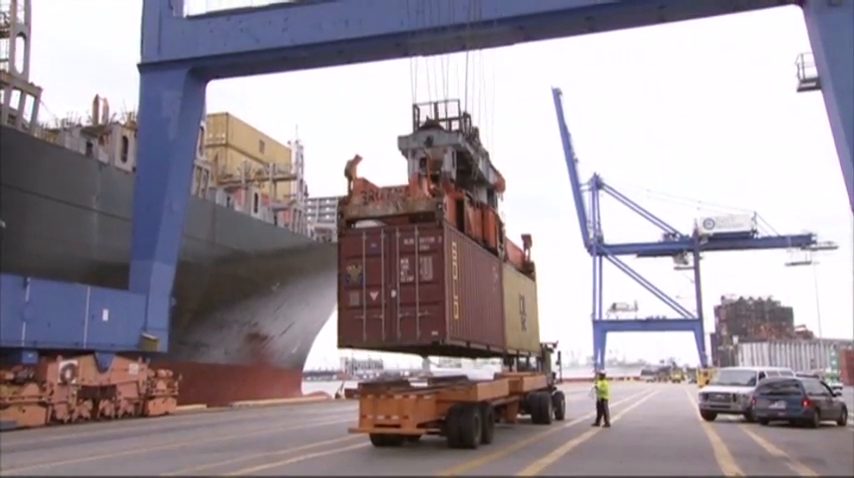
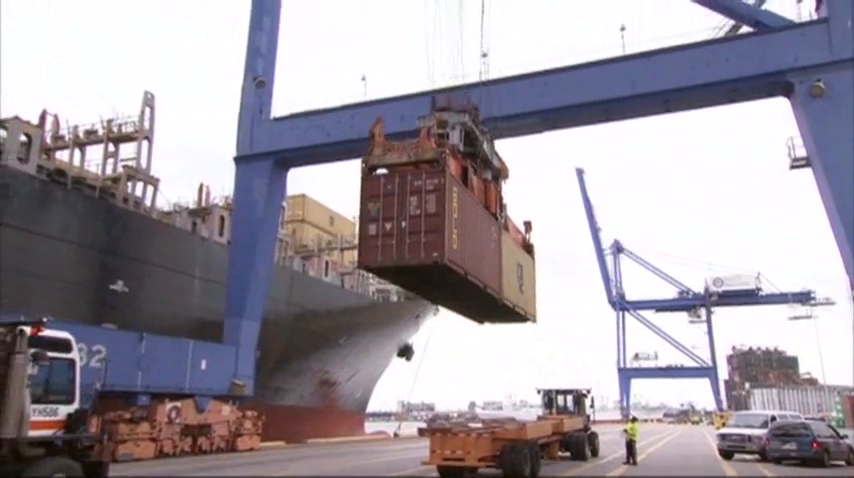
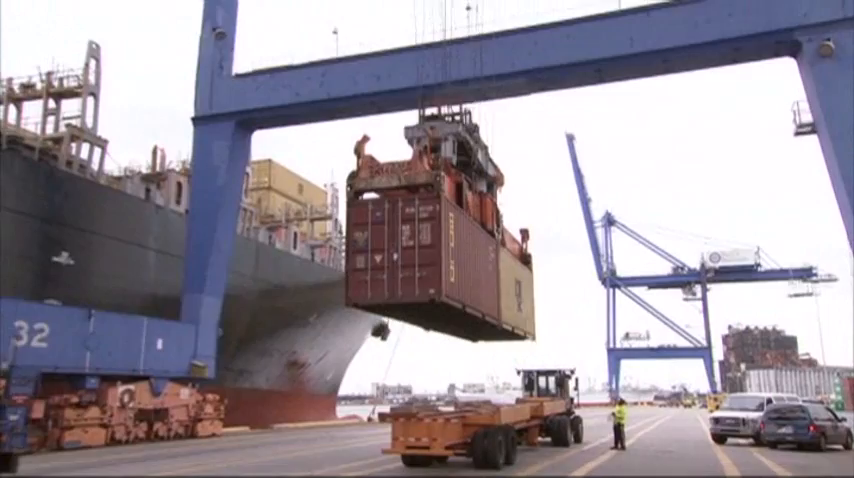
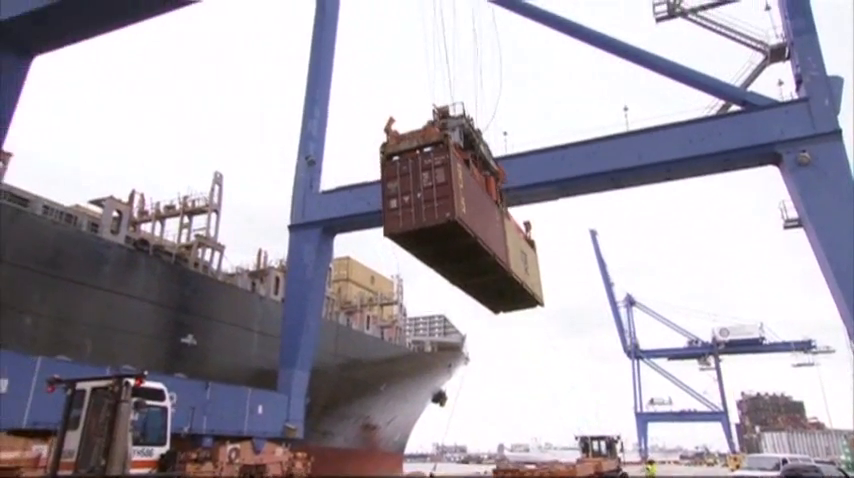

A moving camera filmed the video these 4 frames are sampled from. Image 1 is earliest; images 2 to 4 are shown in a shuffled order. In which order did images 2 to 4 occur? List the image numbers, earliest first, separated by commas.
3, 2, 4
